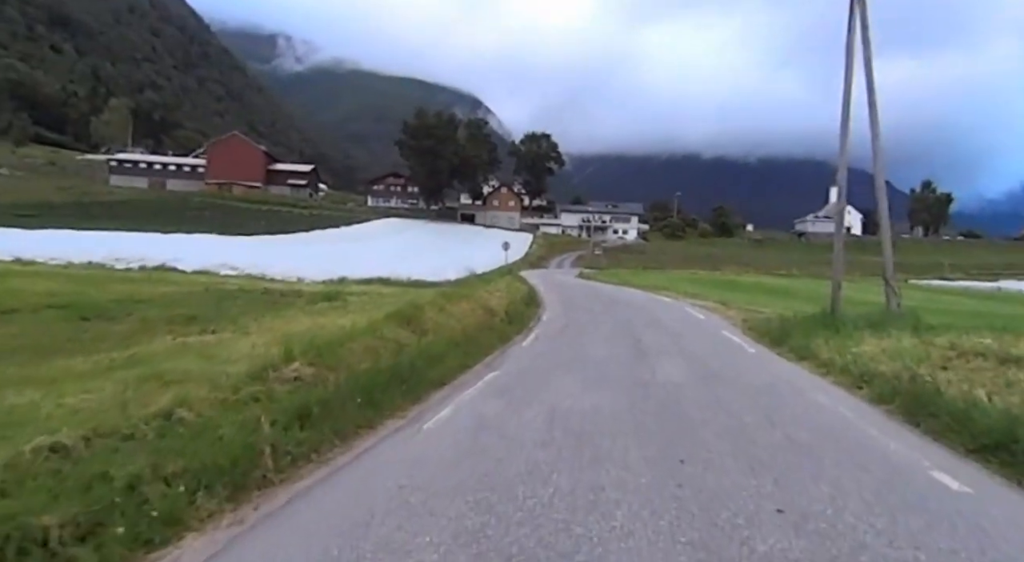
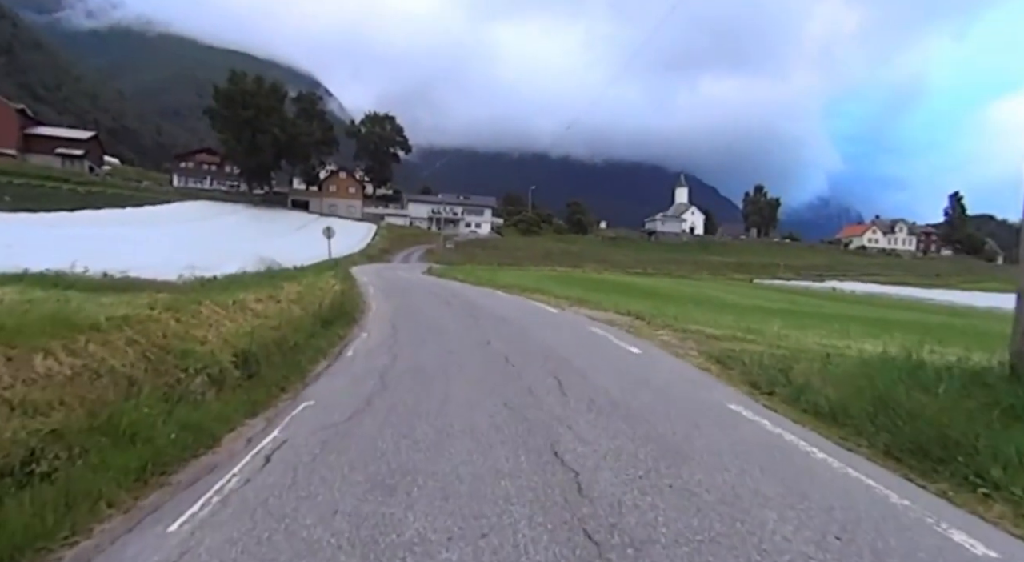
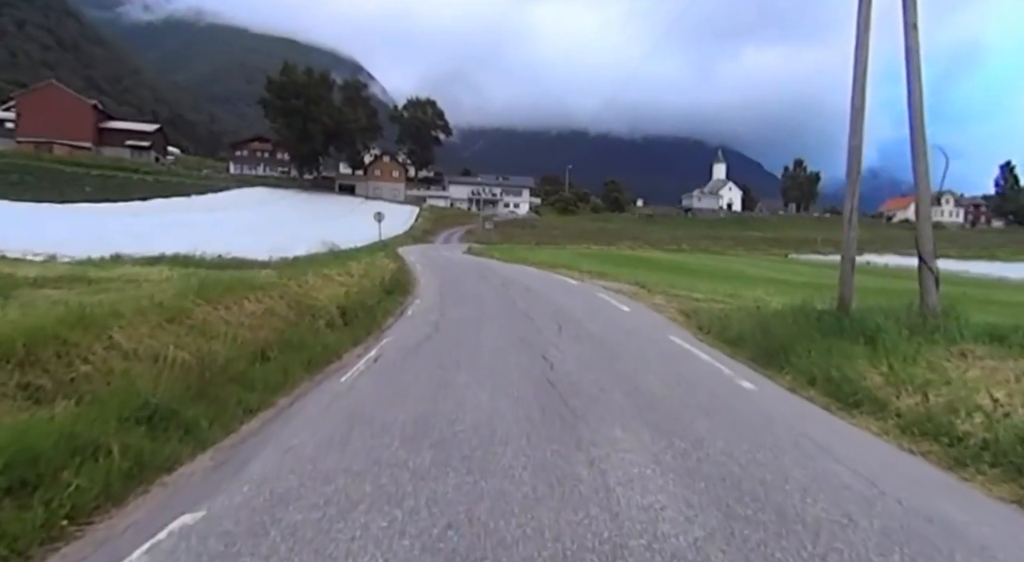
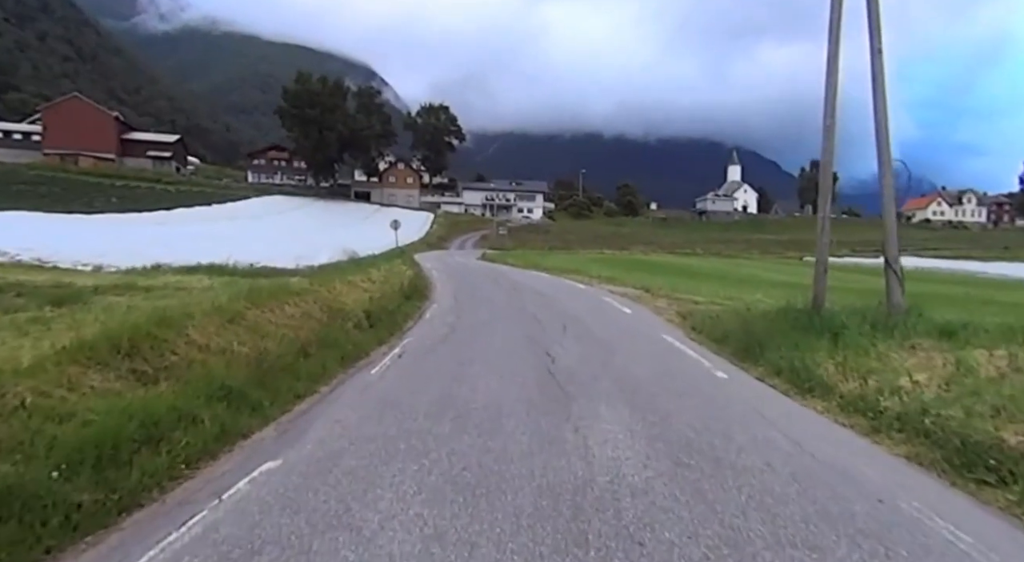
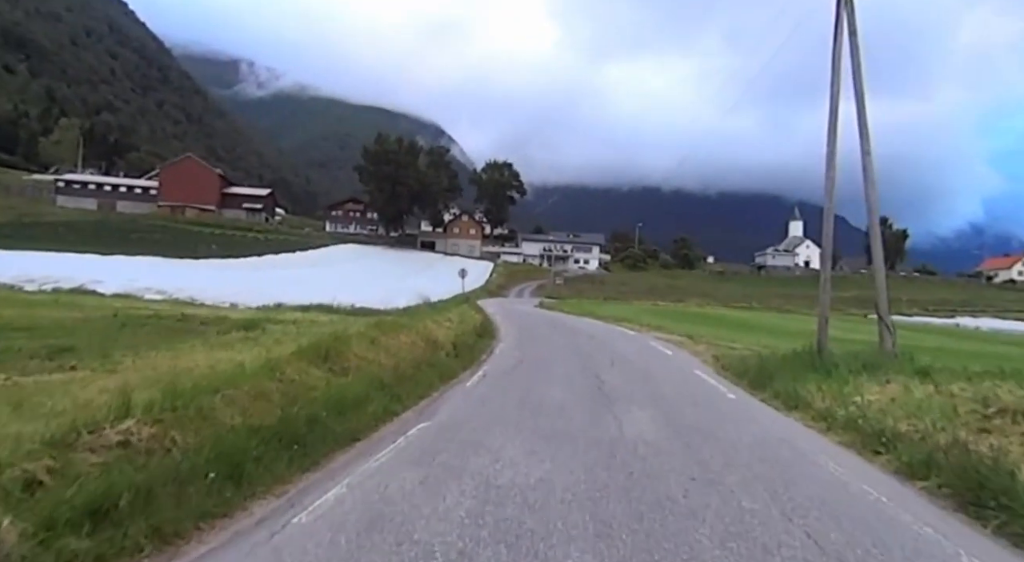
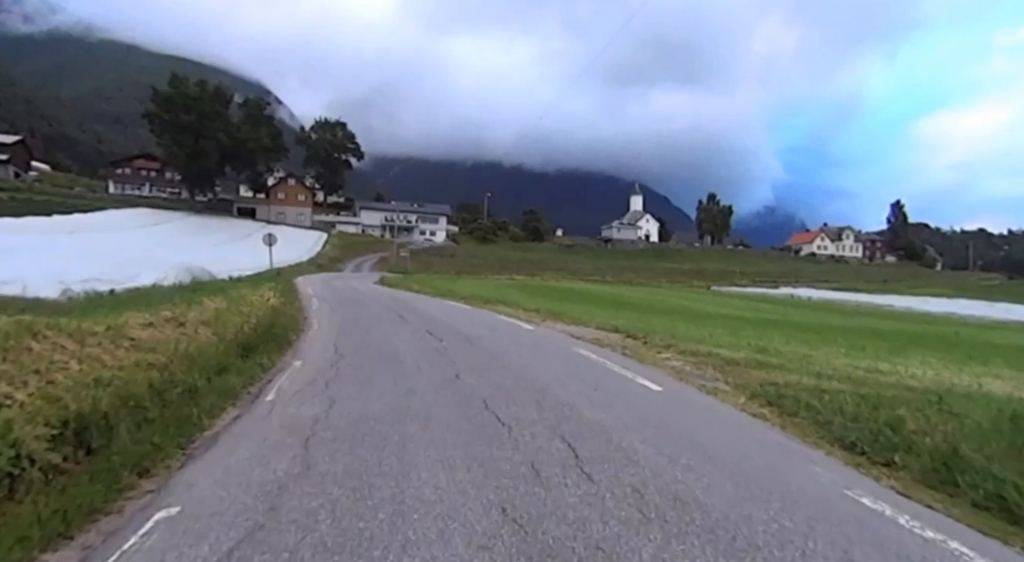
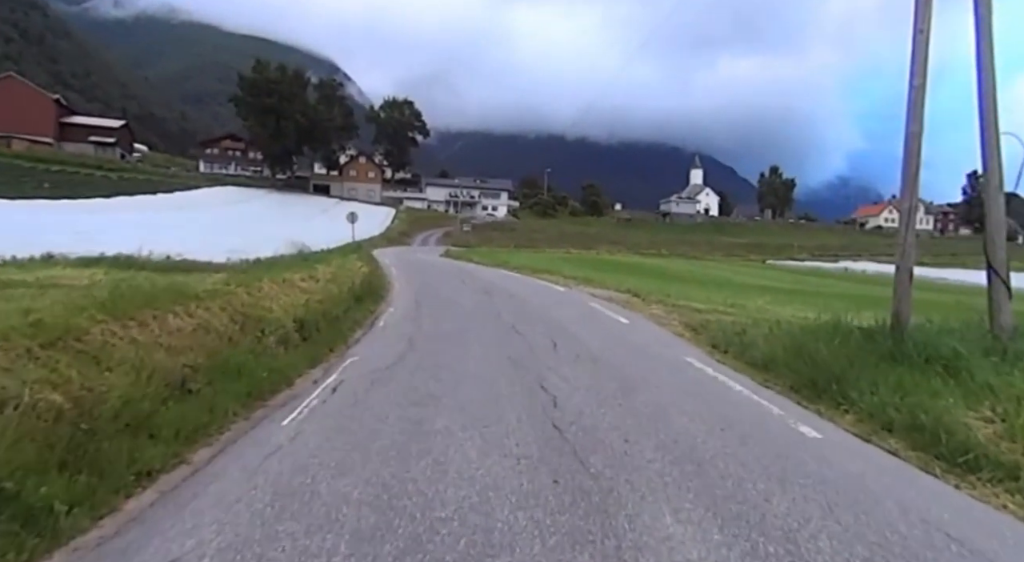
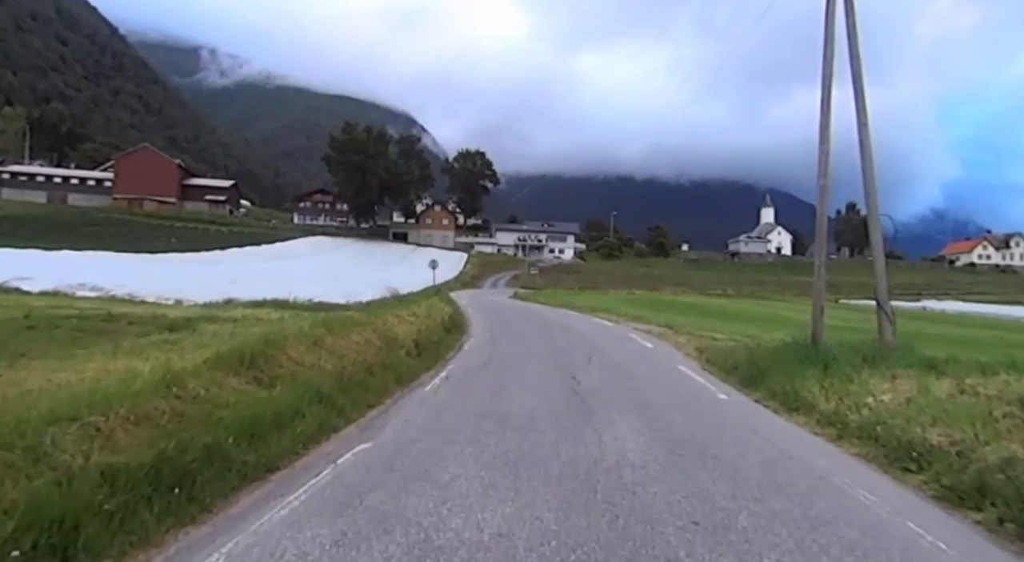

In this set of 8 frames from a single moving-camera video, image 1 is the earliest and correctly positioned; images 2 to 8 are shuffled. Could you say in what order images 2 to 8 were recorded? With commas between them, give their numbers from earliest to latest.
5, 8, 4, 3, 7, 2, 6
